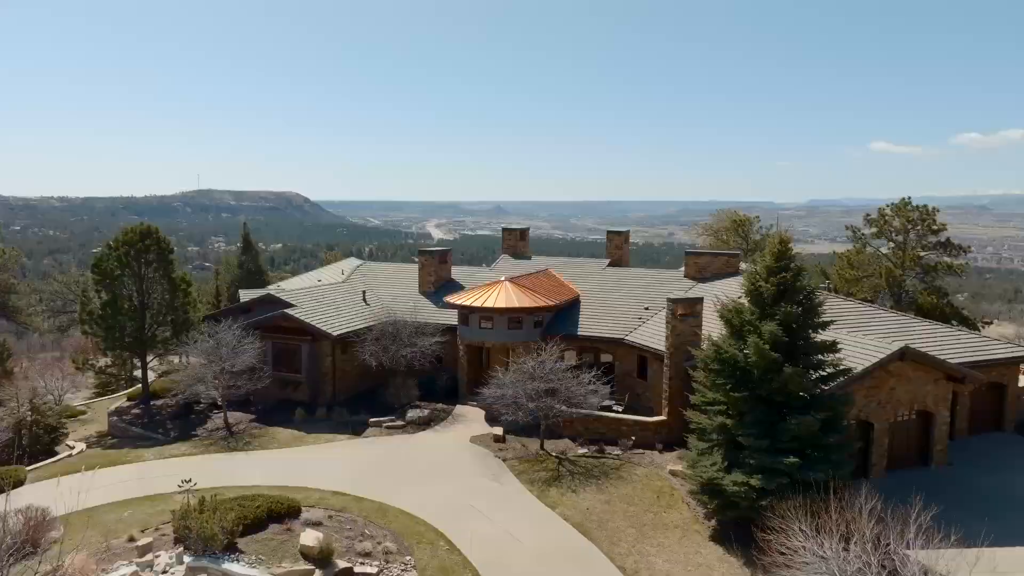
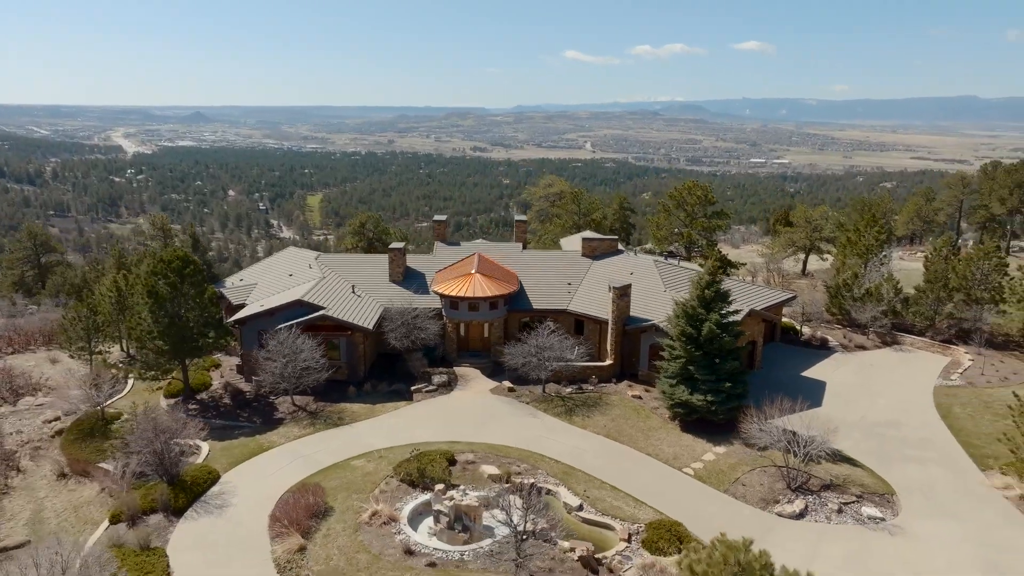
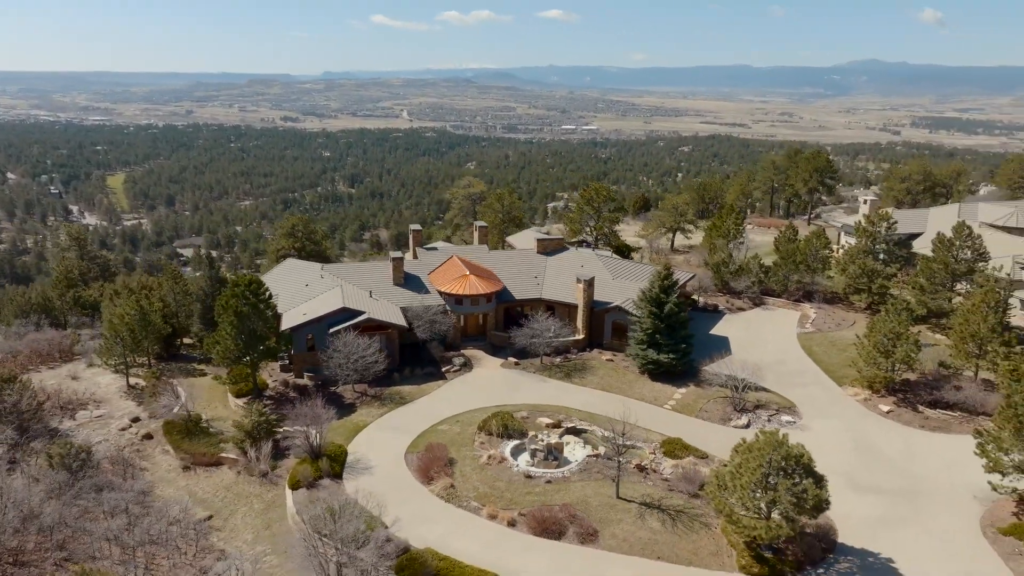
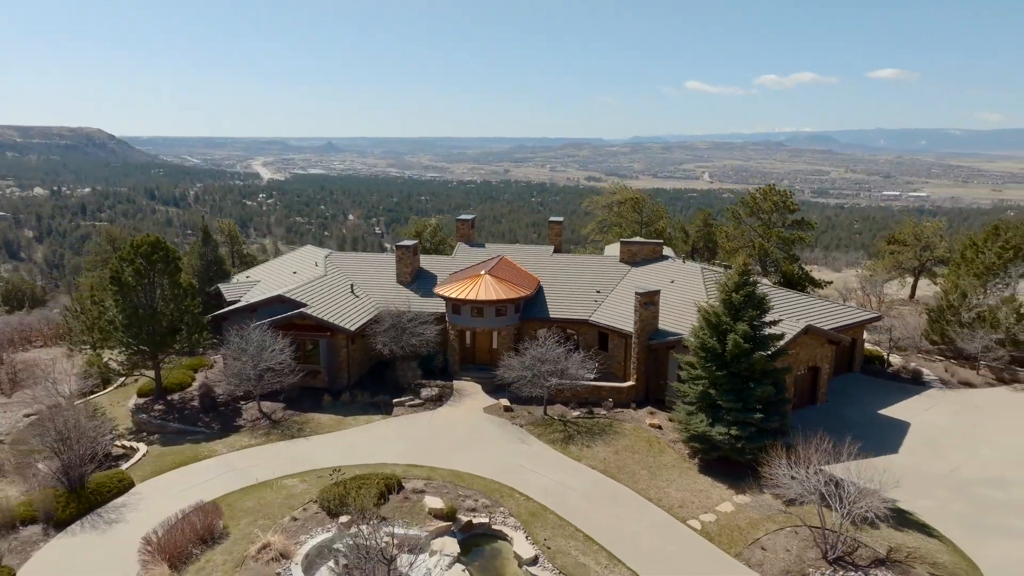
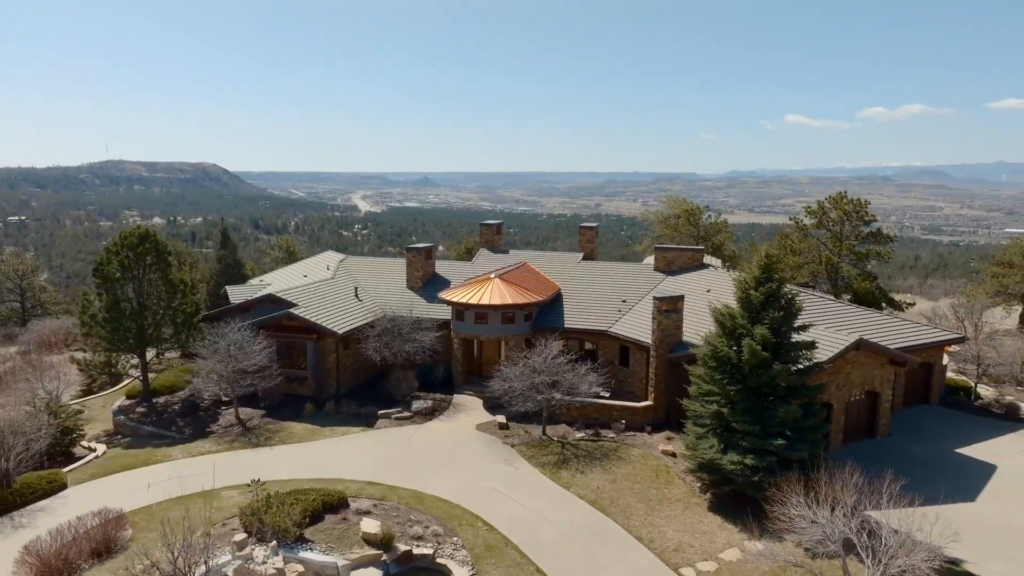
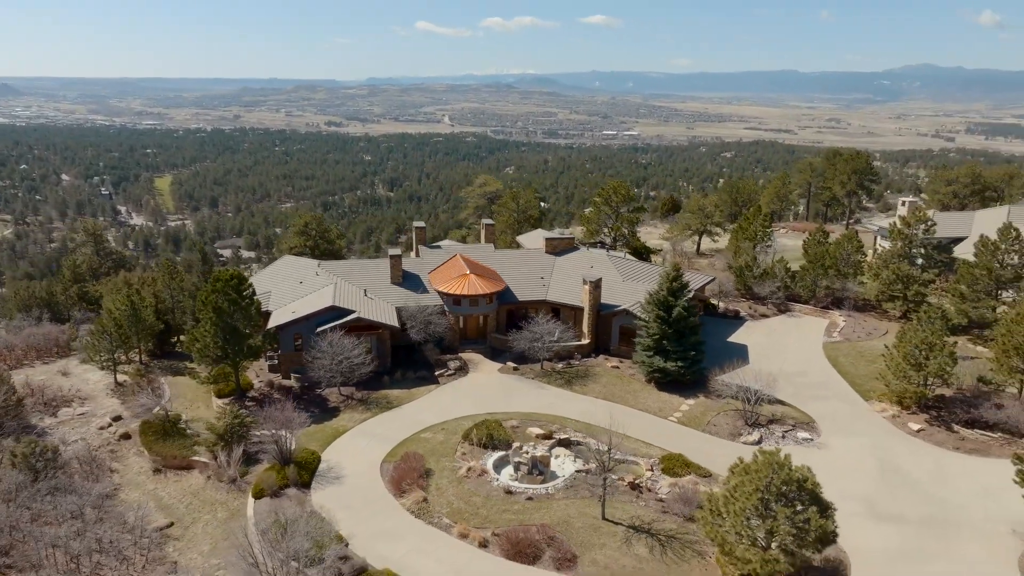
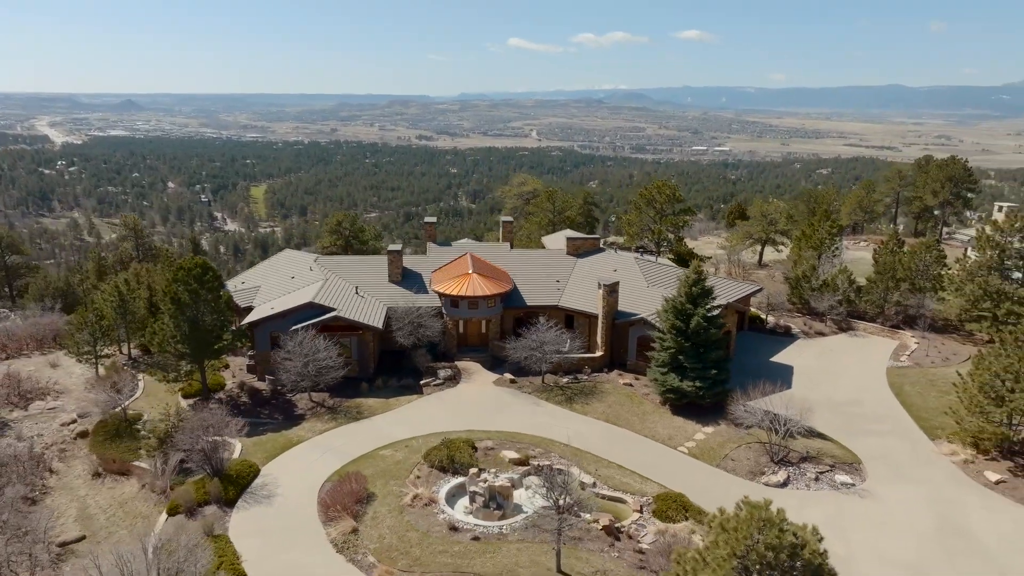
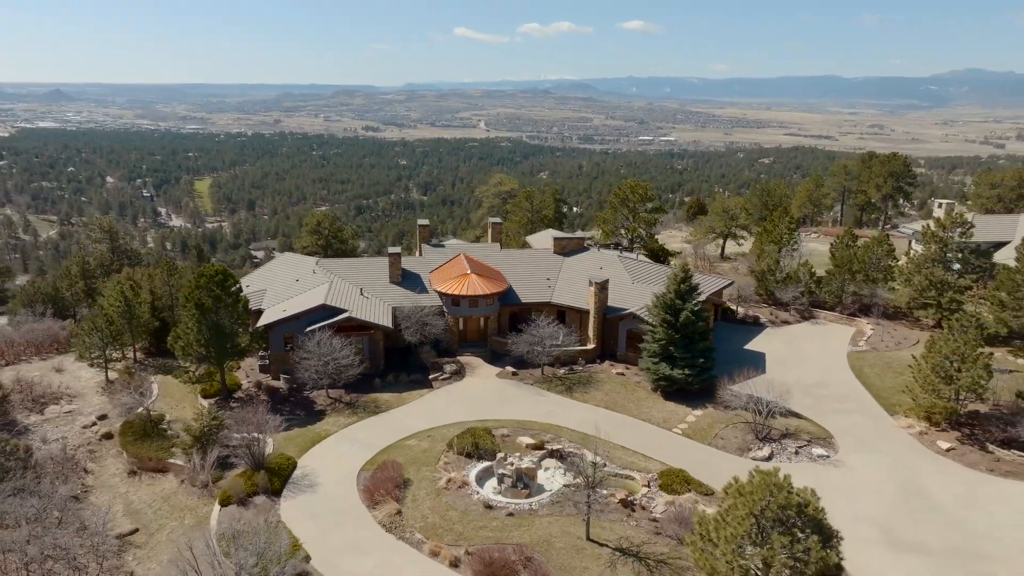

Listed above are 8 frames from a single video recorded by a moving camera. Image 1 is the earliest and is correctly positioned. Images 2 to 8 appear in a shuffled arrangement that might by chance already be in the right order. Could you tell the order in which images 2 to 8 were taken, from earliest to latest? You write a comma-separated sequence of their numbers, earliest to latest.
5, 4, 2, 7, 8, 6, 3
